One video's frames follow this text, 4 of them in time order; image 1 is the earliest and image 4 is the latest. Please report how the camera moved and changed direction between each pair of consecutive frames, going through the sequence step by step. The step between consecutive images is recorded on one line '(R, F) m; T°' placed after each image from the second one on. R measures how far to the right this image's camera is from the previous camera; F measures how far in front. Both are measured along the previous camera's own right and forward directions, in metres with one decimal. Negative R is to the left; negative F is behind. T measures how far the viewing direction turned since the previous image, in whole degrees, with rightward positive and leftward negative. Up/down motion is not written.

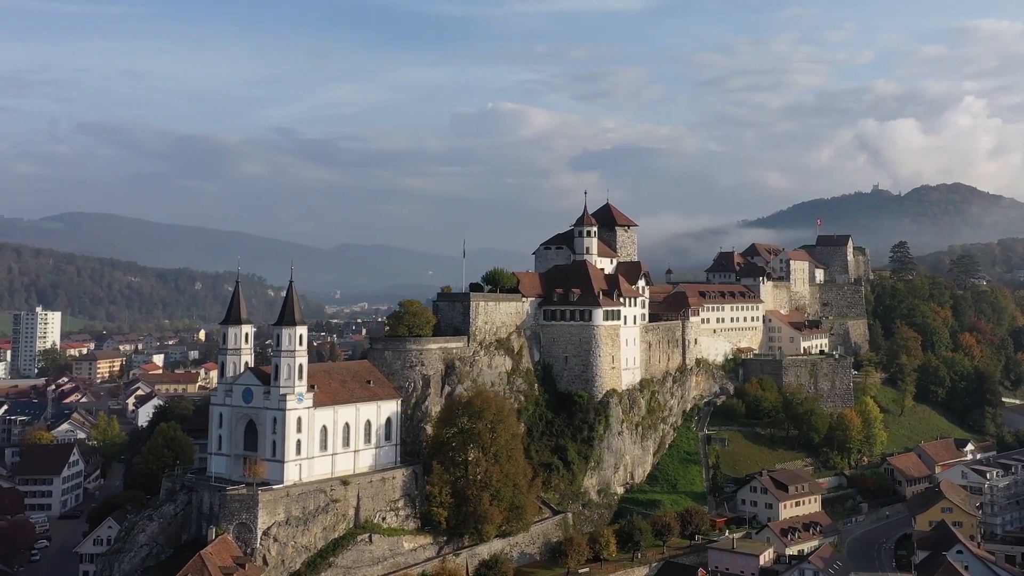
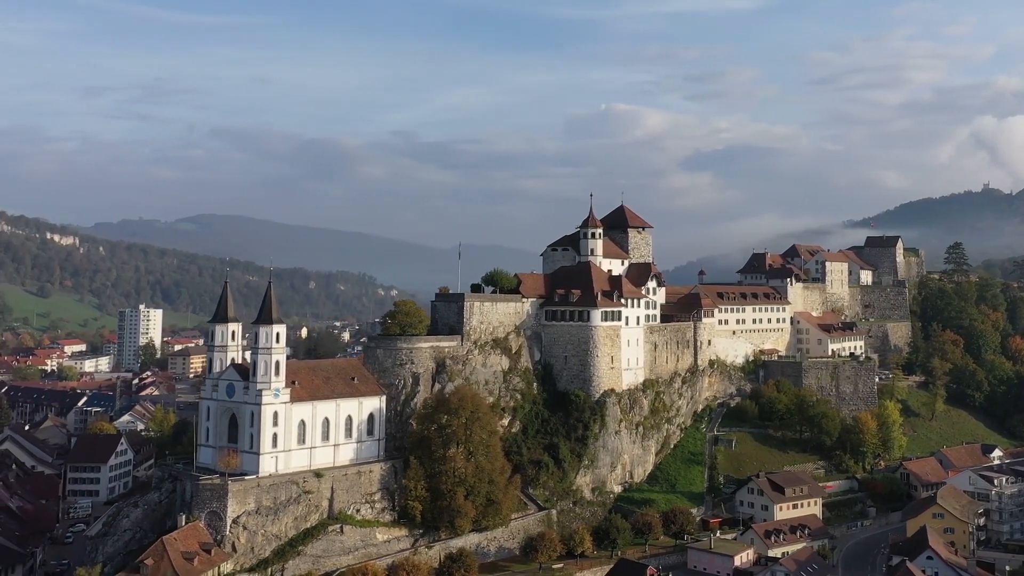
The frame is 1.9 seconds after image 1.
(+7.6, -1.1) m; -6°
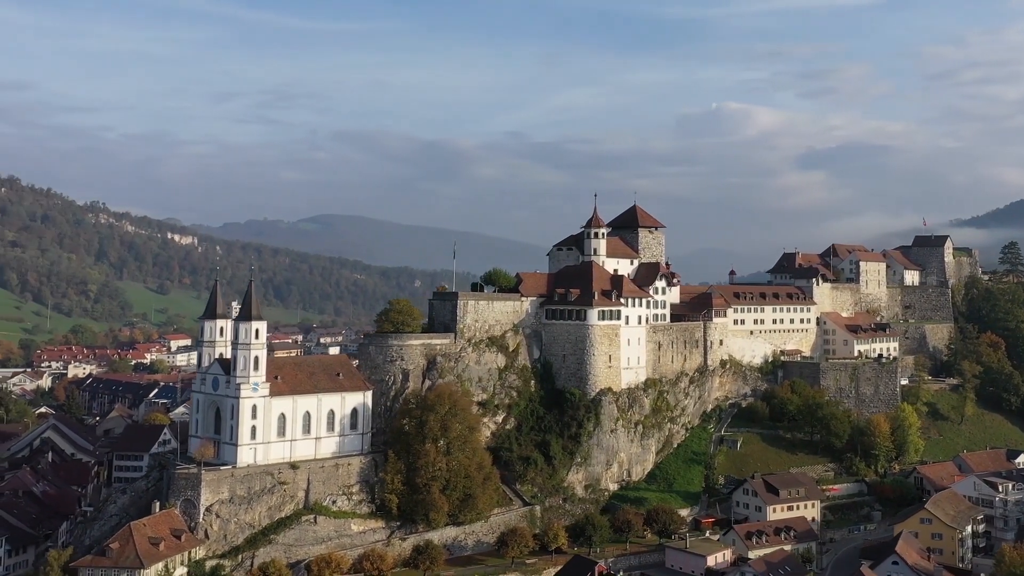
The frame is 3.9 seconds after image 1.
(+7.5, -0.6) m; -6°
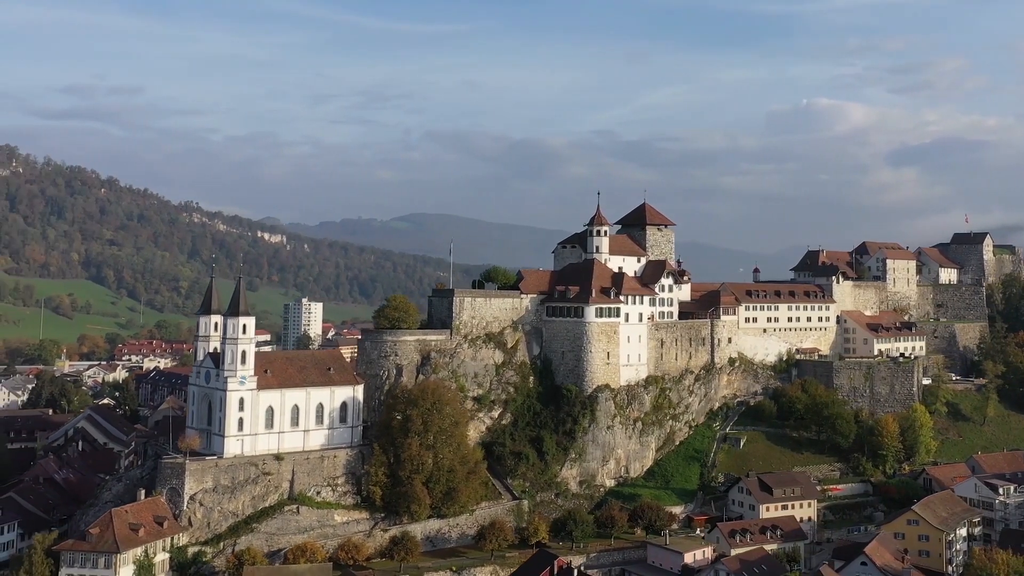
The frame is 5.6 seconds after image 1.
(+6.0, -0.4) m; -5°
